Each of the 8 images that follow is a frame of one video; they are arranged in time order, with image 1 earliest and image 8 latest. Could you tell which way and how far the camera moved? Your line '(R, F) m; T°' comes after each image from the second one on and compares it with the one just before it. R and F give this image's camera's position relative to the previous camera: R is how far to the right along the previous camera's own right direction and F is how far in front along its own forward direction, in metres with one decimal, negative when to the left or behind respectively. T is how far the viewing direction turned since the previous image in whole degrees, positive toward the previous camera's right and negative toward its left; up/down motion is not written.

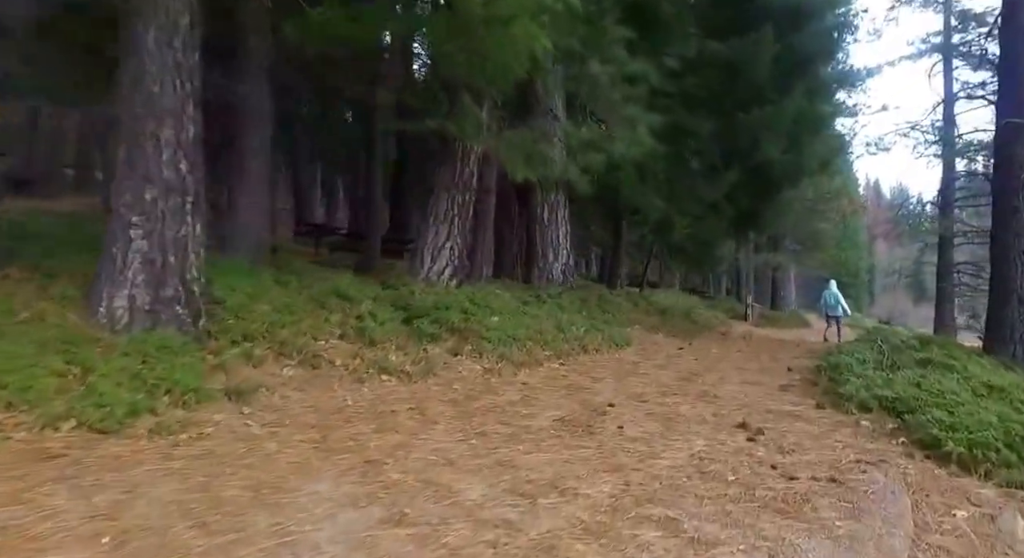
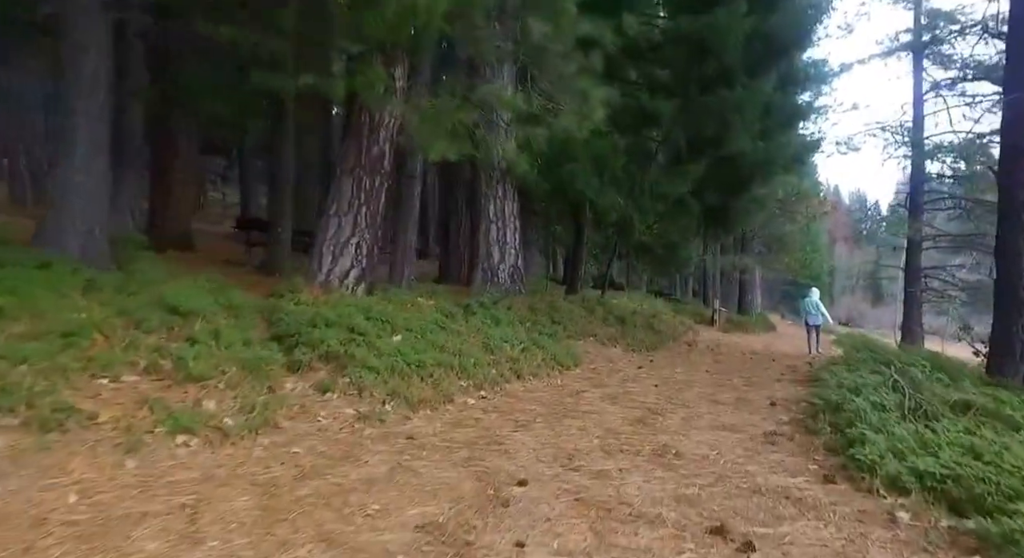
(+0.5, +1.5) m; +3°
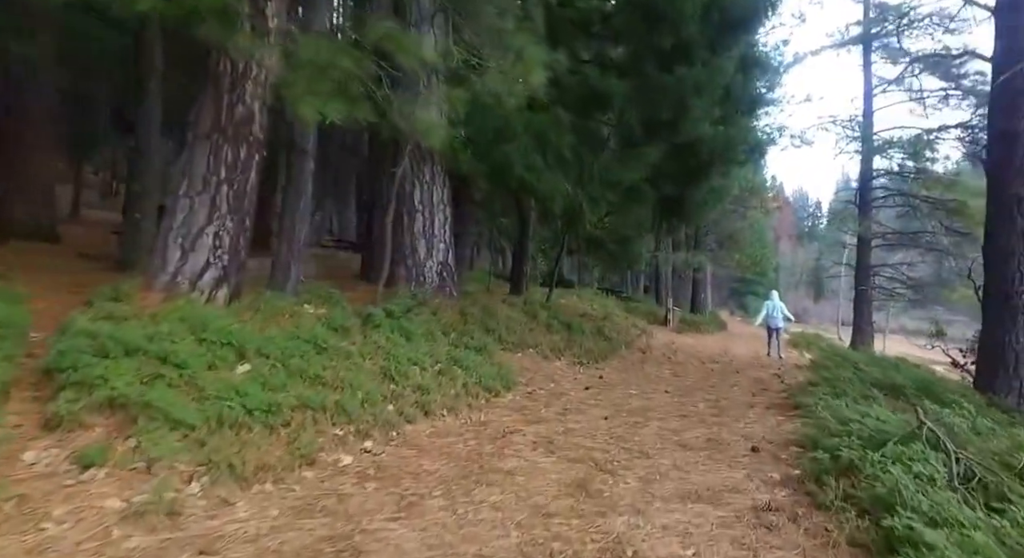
(+0.3, +1.3) m; +4°
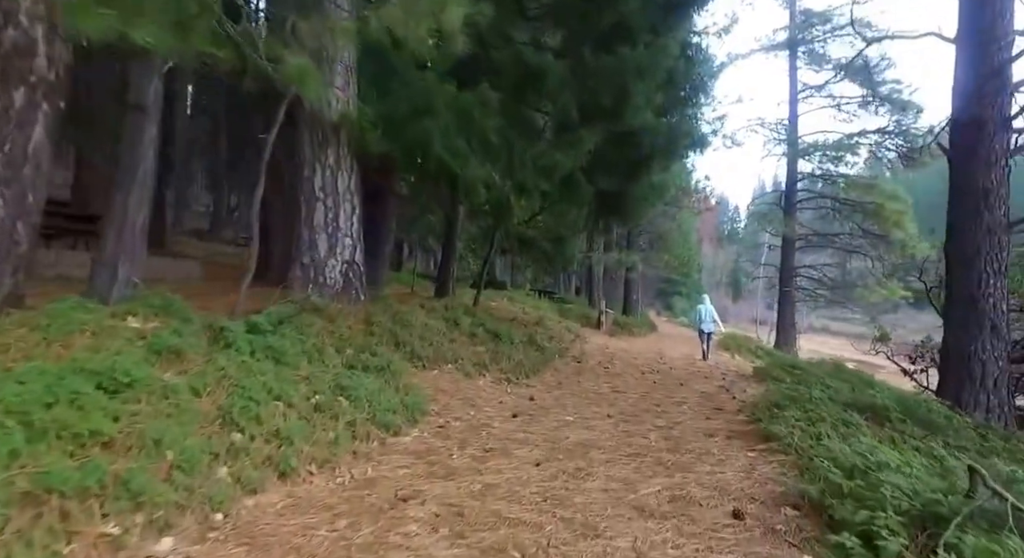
(+0.2, +1.2) m; +6°
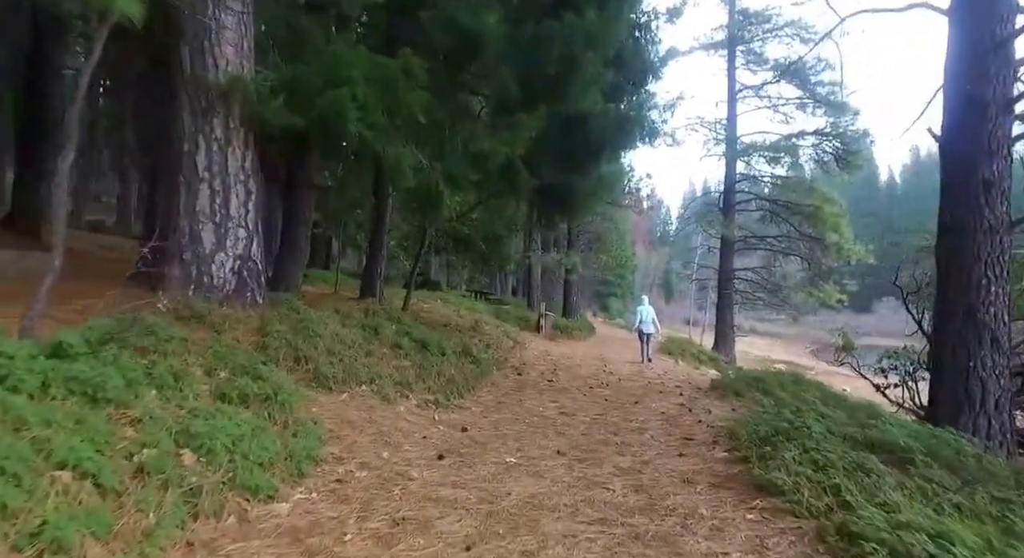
(+0.1, +1.1) m; +6°
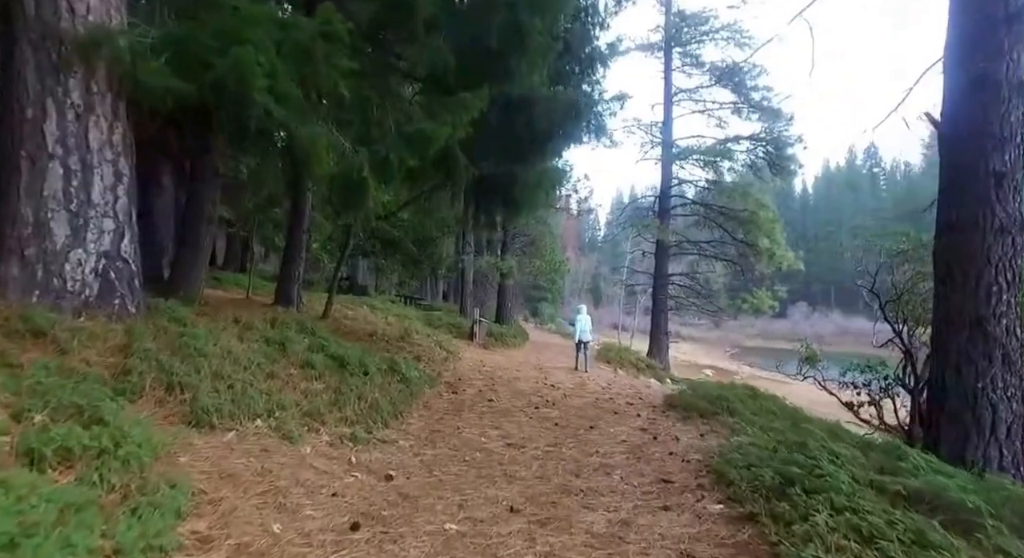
(-0.1, +1.0) m; +7°
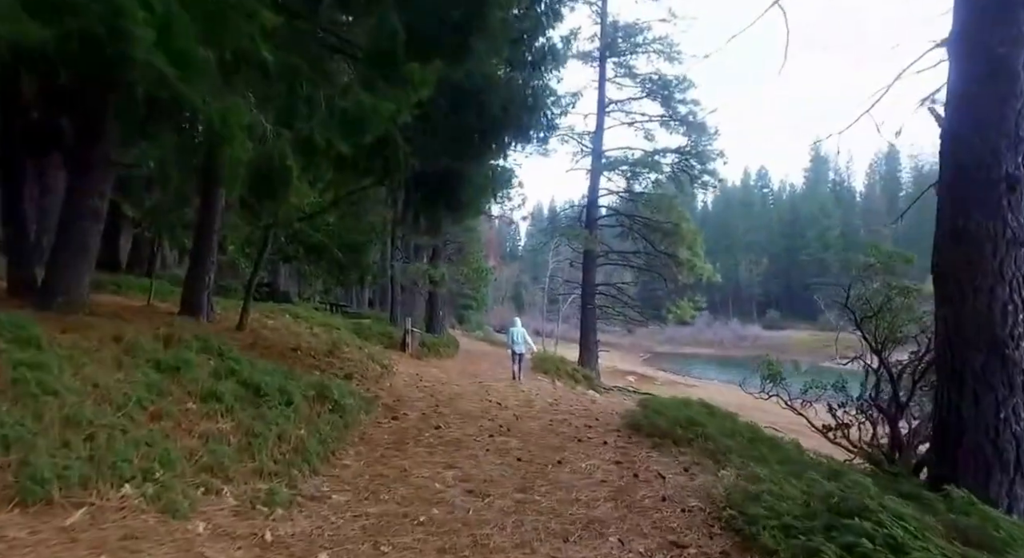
(-0.2, +0.9) m; +7°
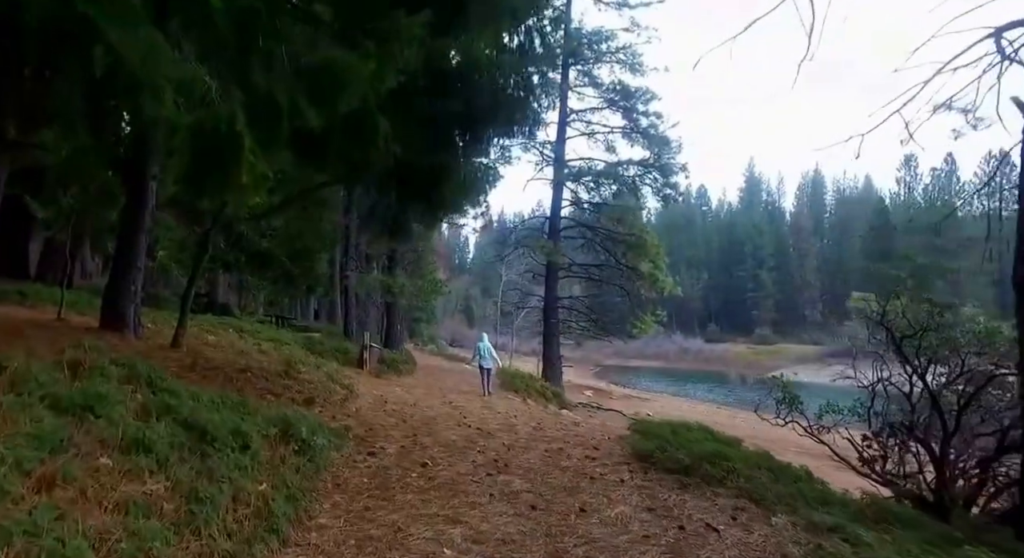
(-0.4, +0.9) m; +5°
